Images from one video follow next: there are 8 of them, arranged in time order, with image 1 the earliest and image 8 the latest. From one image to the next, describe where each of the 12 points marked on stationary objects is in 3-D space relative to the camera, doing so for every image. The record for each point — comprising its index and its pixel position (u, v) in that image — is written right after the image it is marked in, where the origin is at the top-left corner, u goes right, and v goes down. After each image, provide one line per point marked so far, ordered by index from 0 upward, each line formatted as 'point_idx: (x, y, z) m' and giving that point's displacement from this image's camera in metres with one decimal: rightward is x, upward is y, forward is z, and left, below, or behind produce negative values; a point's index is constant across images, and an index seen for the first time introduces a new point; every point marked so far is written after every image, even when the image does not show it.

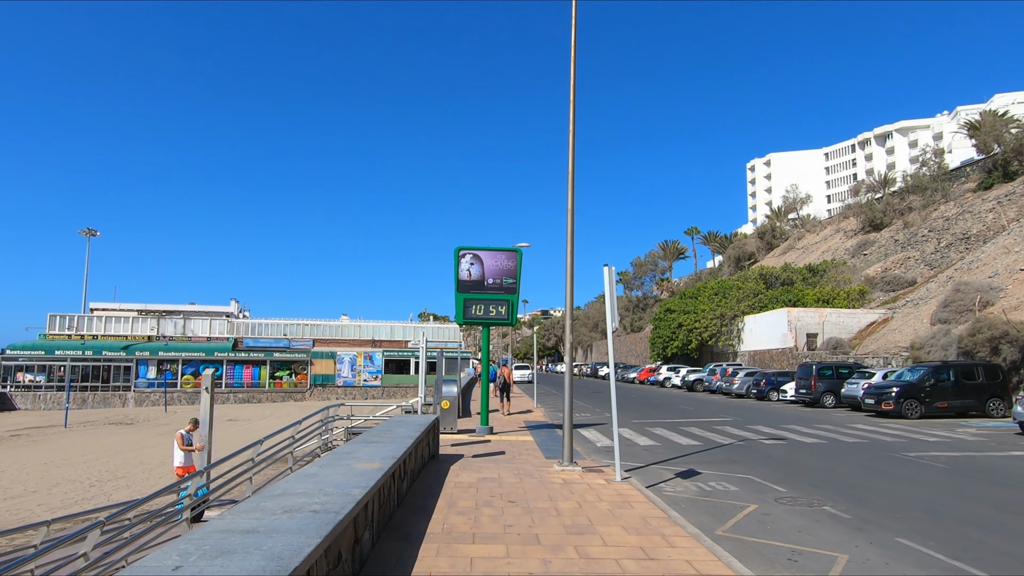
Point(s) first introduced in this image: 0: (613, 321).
0: (+1.4, -0.5, +9.2) m
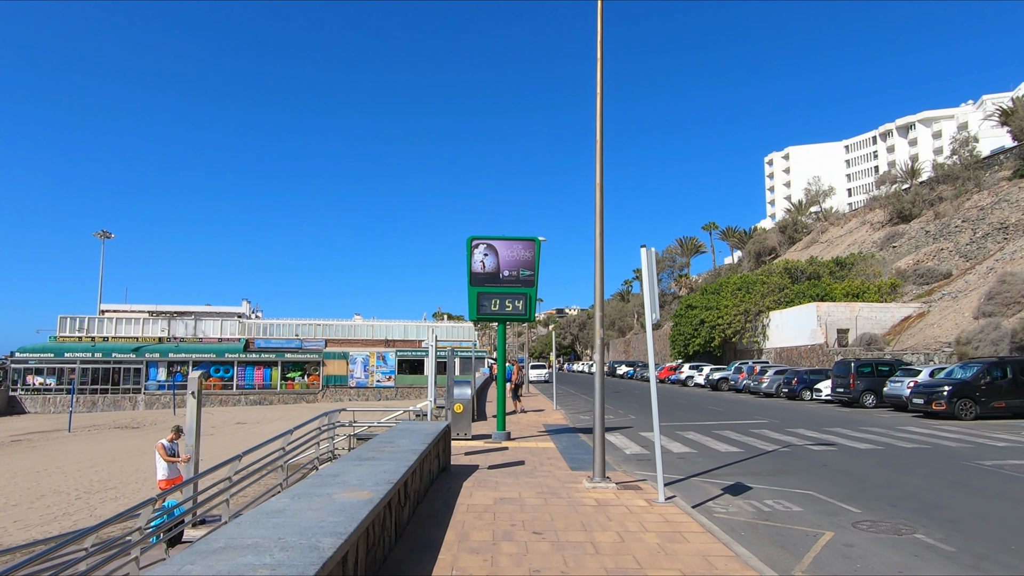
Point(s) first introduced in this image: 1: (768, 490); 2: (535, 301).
0: (+1.7, -0.3, +7.8) m
1: (+3.6, -2.9, +9.2) m
2: (+0.6, -0.3, +15.7) m
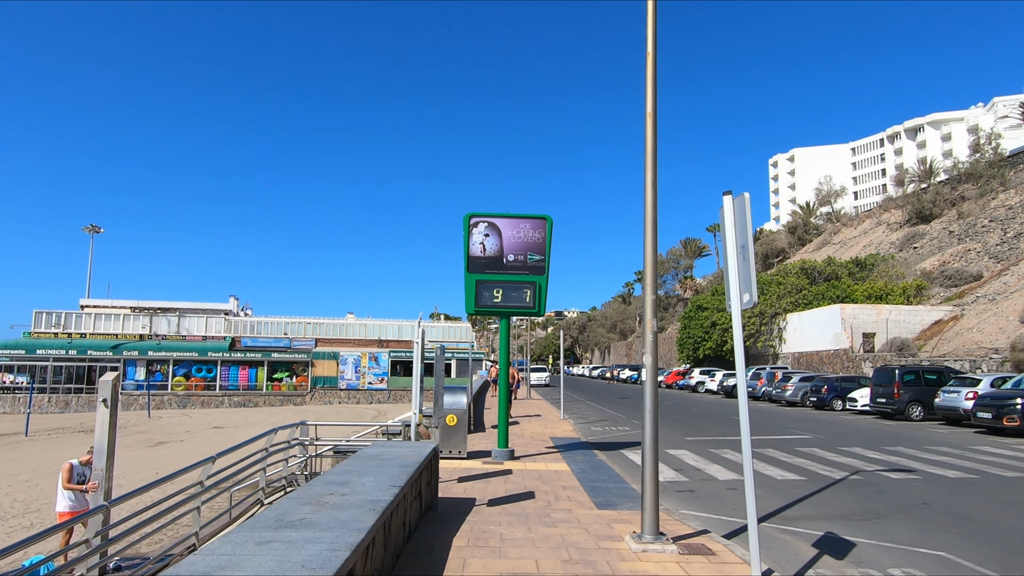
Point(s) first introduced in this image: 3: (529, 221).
0: (+1.8, 0.0, +5.1) m
1: (+3.7, -2.6, +6.6) m
2: (+0.7, 0.0, +13.0) m
3: (+0.3, +1.4, +13.2) m
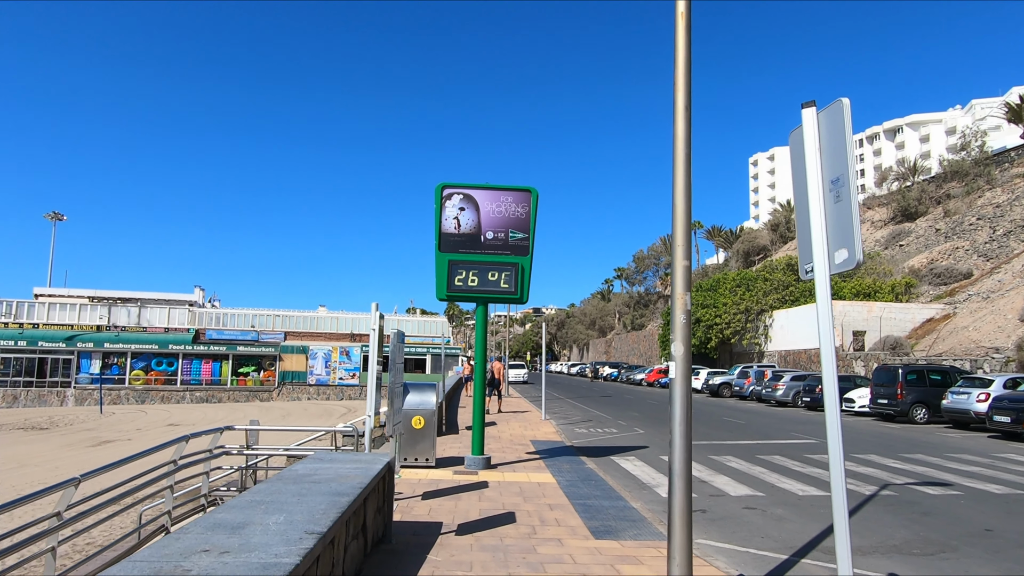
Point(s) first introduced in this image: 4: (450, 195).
0: (+1.7, +0.2, +3.5) m
1: (+3.5, -2.4, +5.0) m
2: (+0.3, +0.3, +11.3) m
3: (0.0, +1.7, +11.5) m
4: (-1.1, +1.6, +11.4) m
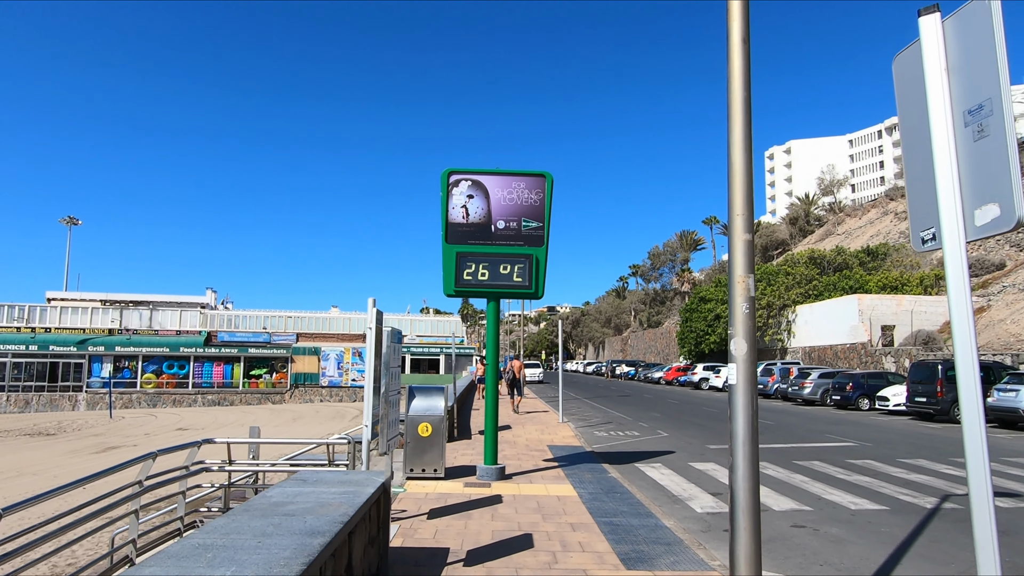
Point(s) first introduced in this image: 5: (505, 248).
0: (+1.7, +0.3, +2.5) m
1: (+3.6, -2.3, +4.0) m
2: (+0.5, +0.4, +10.4) m
3: (+0.2, +1.8, +10.6) m
4: (-0.9, +1.7, +10.5) m
5: (-0.1, +0.6, +10.3) m
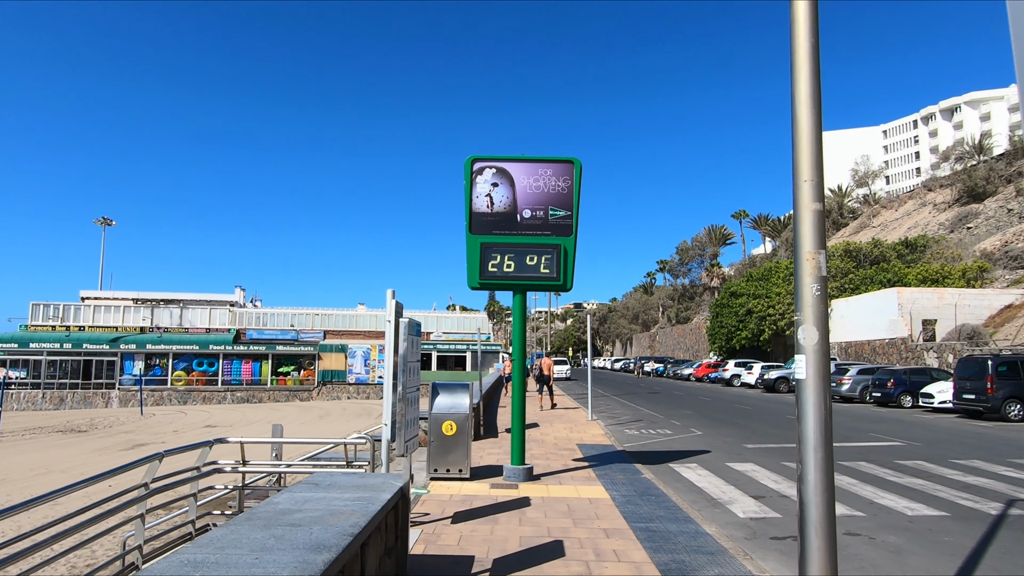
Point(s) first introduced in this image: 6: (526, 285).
0: (+1.8, +0.4, +2.0) m
1: (+3.8, -2.2, +3.4) m
2: (+0.9, +0.5, +9.9) m
3: (+0.6, +1.9, +10.1) m
4: (-0.5, +1.8, +10.1) m
5: (+0.3, +0.7, +9.9) m
6: (+0.2, 0.0, +9.8) m
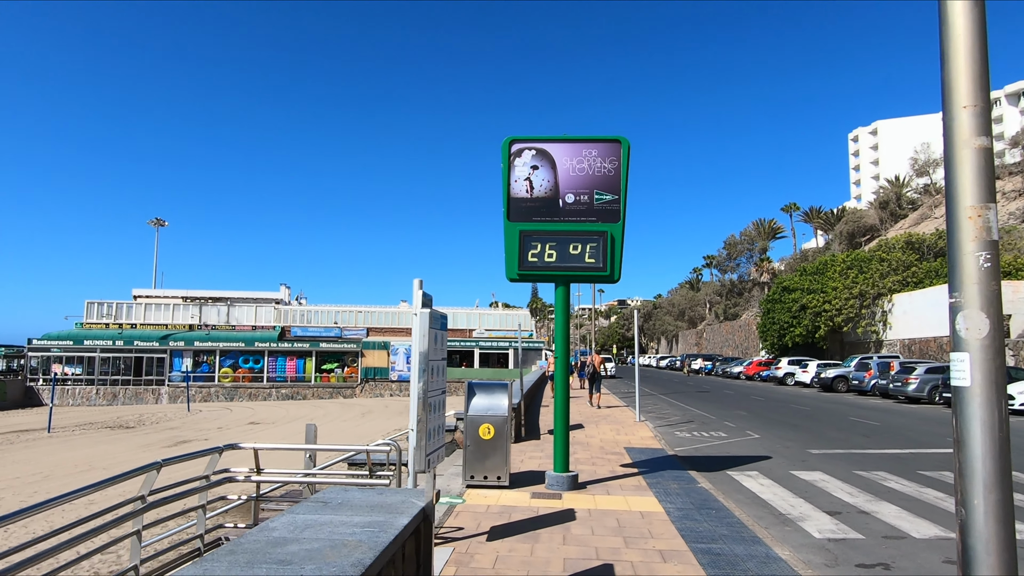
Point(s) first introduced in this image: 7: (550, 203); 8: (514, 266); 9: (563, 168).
0: (+1.9, +0.5, +1.1) m
1: (+4.0, -2.0, +2.4) m
2: (+1.5, +0.6, +9.0) m
3: (+1.2, +2.0, +9.2) m
4: (+0.1, +1.9, +9.3) m
5: (+0.9, +0.9, +9.1) m
6: (+0.8, +0.2, +9.0) m
7: (+0.5, +1.2, +9.2) m
8: (0.0, +0.3, +9.1) m
9: (+0.7, +1.7, +9.2) m
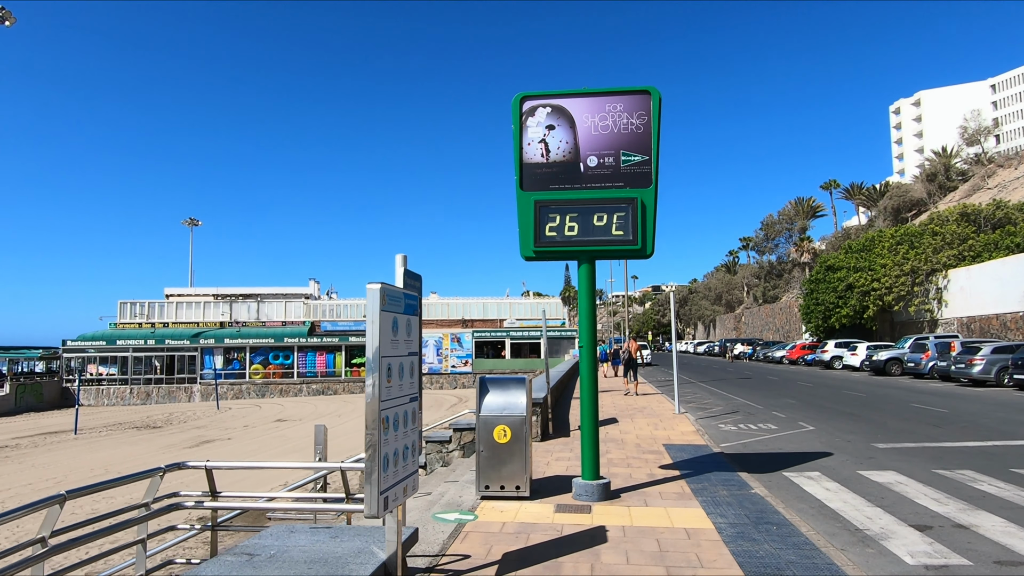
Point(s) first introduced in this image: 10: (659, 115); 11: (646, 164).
0: (+1.7, +0.7, -0.2) m
1: (+3.9, -1.8, +1.0) m
2: (+1.7, +0.9, +7.7) m
3: (+1.3, +2.3, +7.9) m
4: (+0.2, +2.2, +8.0) m
5: (+1.0, +1.1, +7.8) m
6: (+1.0, +0.4, +7.7) m
7: (+0.7, +1.4, +7.9) m
8: (+0.2, +0.6, +7.9) m
9: (+0.9, +1.9, +7.9) m
10: (+1.8, +2.1, +7.9) m
11: (+1.6, +1.4, +7.8) m
